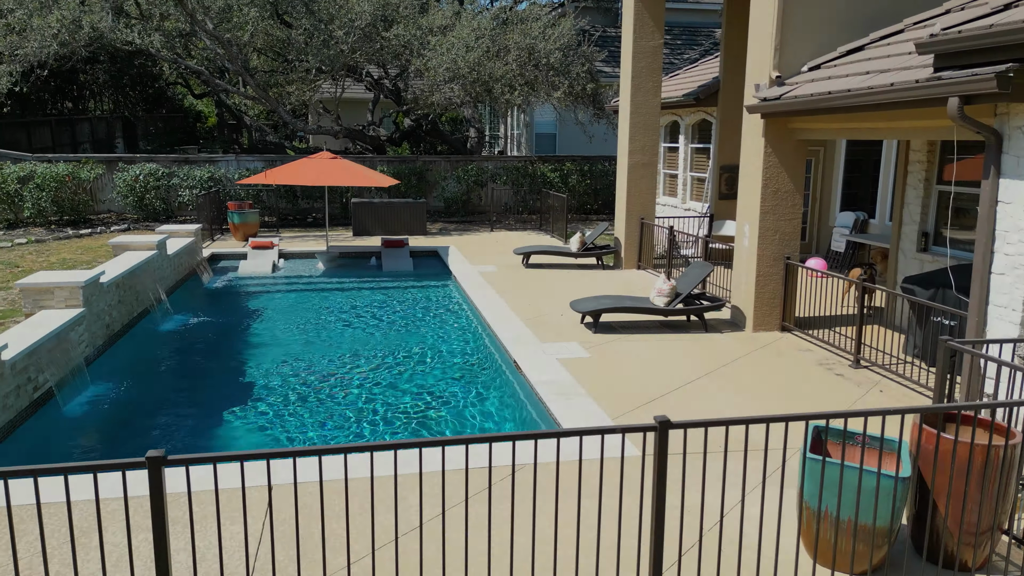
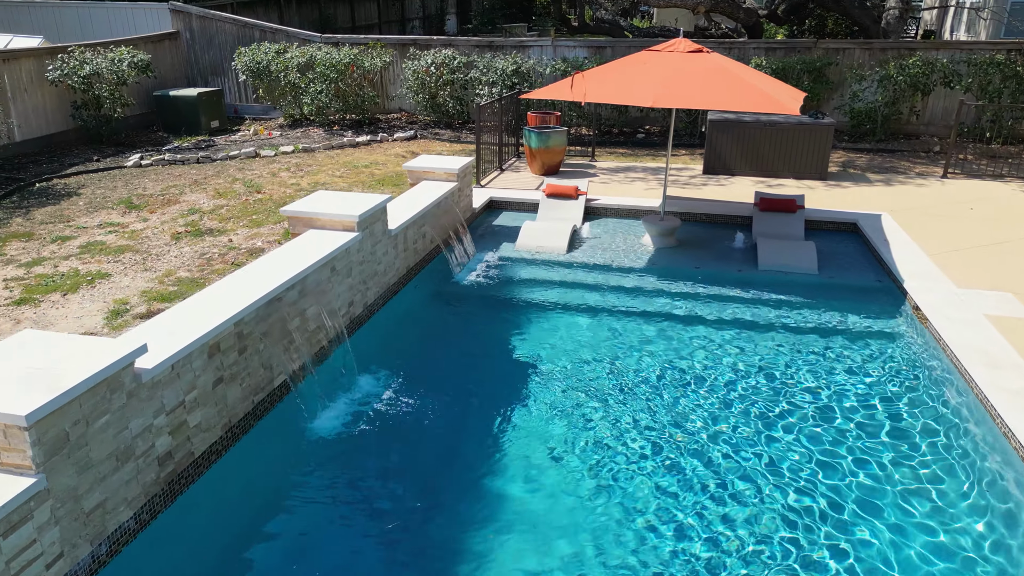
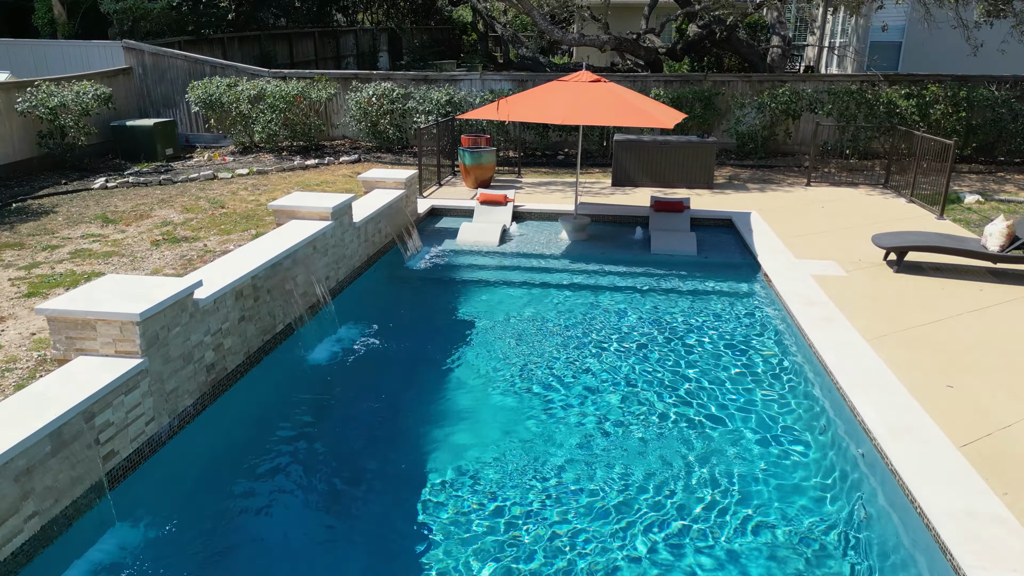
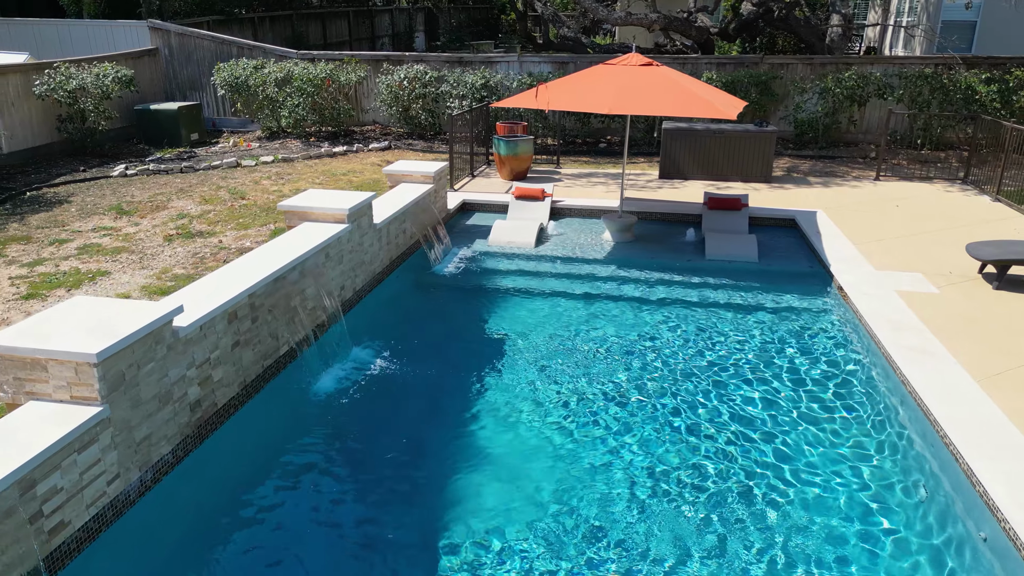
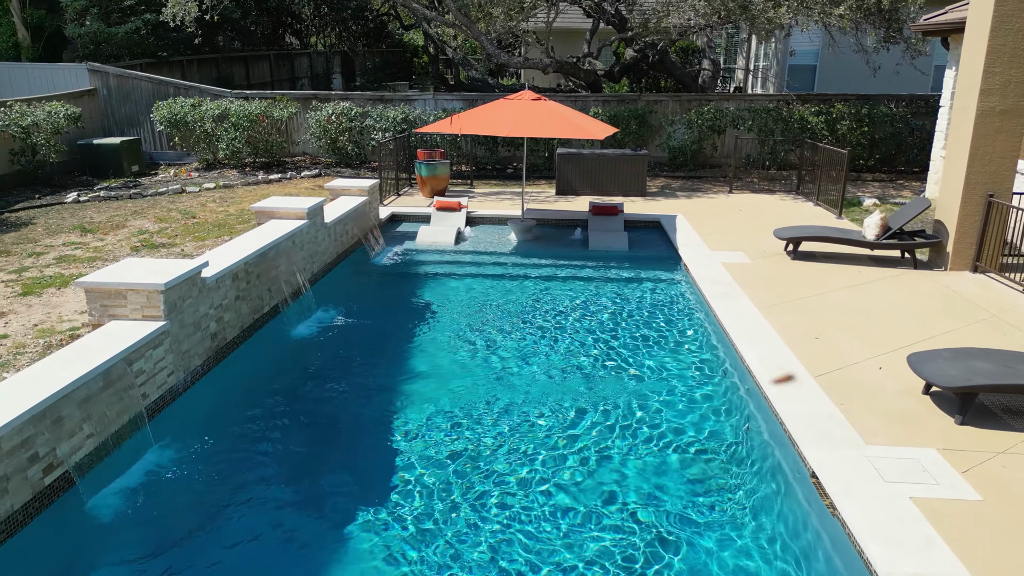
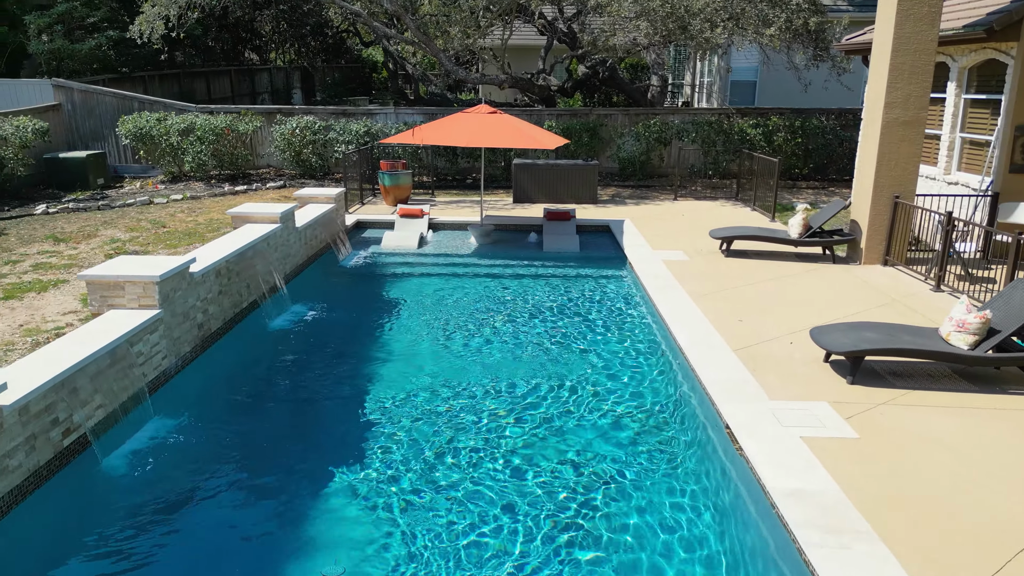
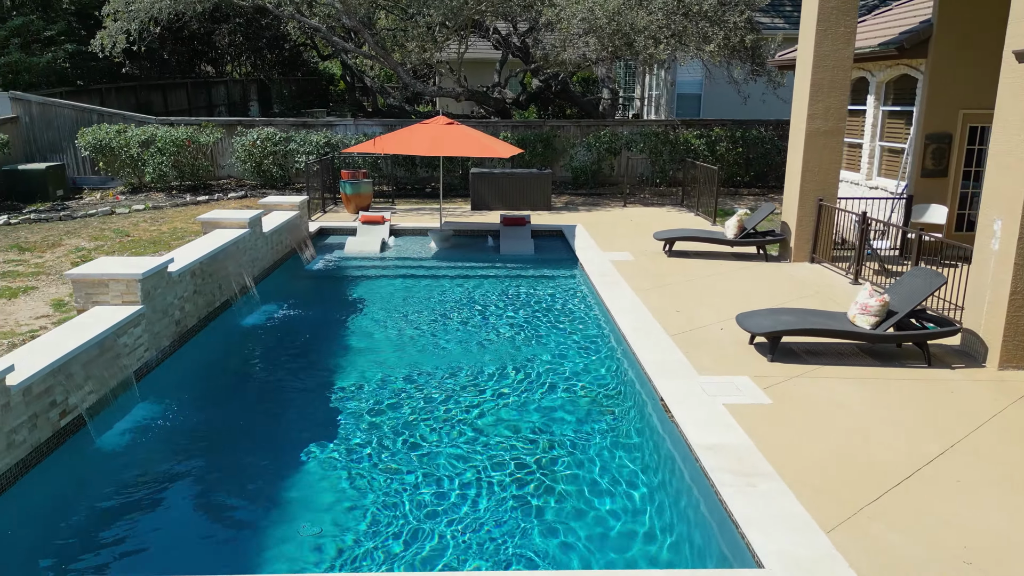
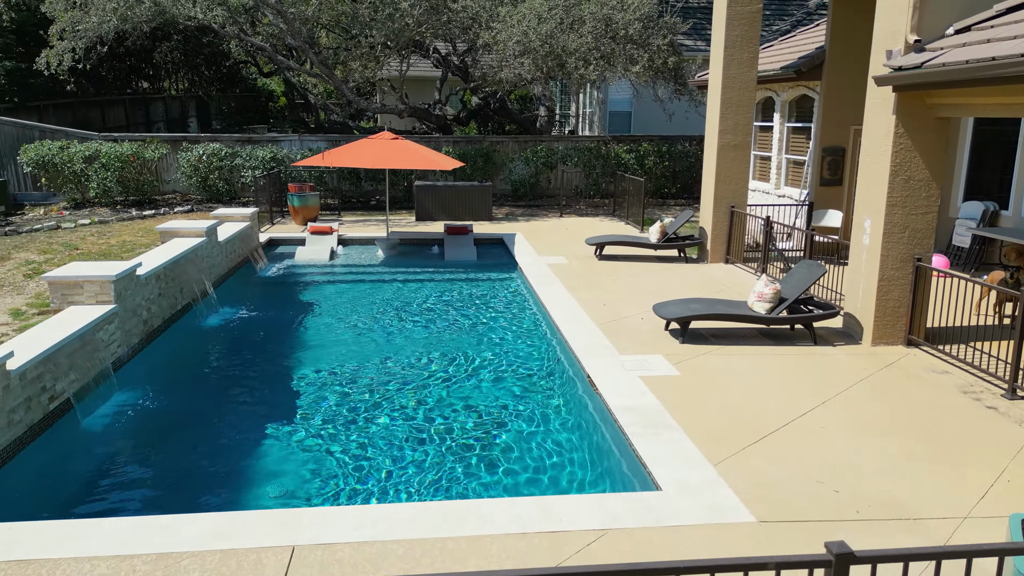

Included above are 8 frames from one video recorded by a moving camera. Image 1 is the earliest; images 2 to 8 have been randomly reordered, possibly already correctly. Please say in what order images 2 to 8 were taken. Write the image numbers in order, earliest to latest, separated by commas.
8, 7, 6, 5, 3, 4, 2
